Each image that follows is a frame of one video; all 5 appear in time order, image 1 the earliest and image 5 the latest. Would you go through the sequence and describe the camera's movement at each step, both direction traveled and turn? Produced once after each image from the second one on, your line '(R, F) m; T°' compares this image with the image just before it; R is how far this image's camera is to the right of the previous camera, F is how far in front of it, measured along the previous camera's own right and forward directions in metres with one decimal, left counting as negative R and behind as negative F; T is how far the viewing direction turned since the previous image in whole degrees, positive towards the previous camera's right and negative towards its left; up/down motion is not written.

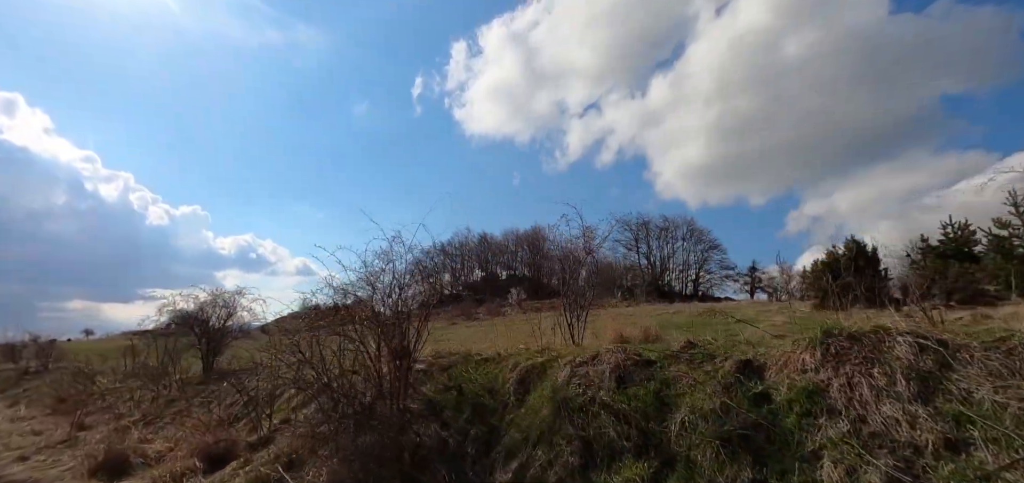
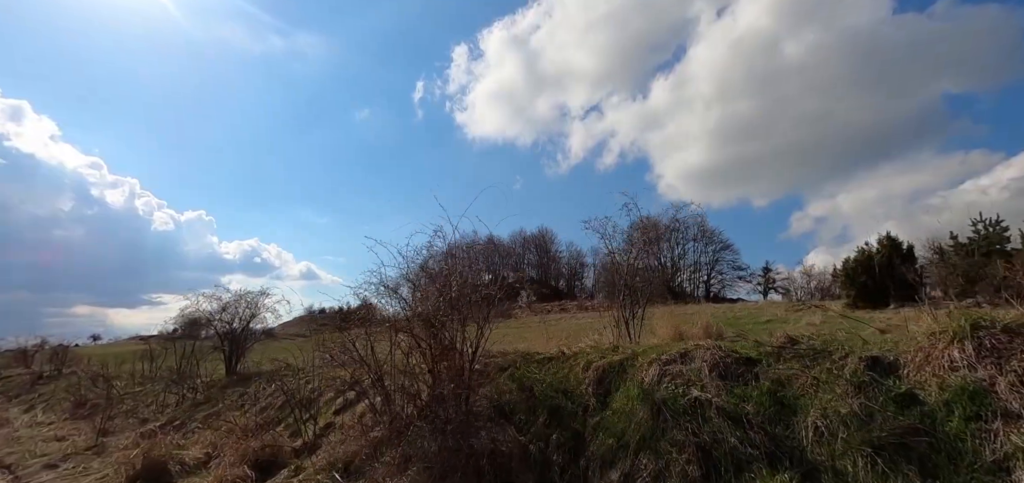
(-0.9, +0.5) m; -1°
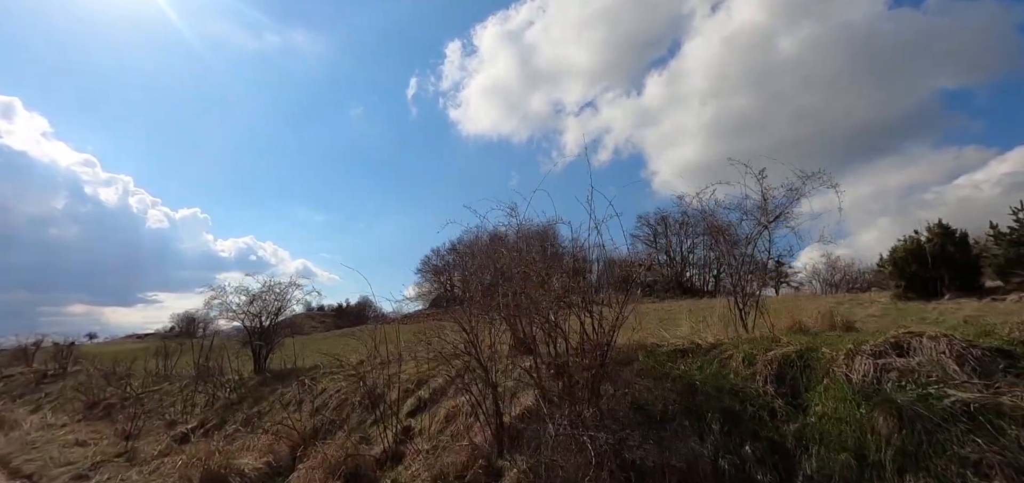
(-1.6, +1.1) m; 0°
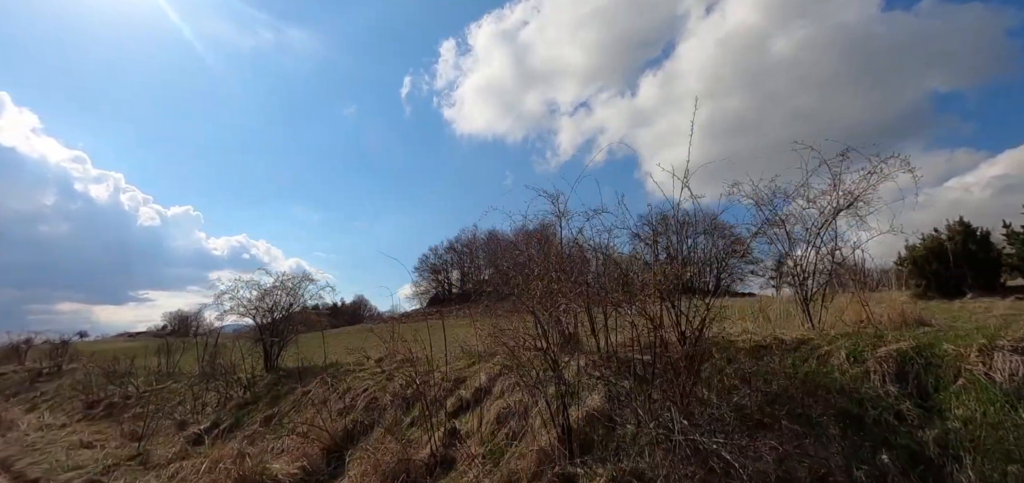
(-0.8, +0.5) m; +1°
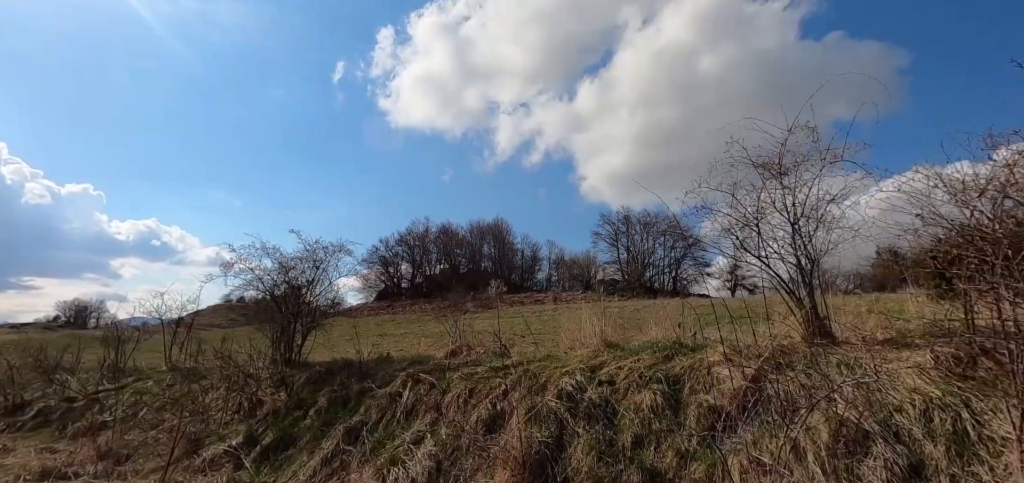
(-3.7, +2.6) m; +7°
